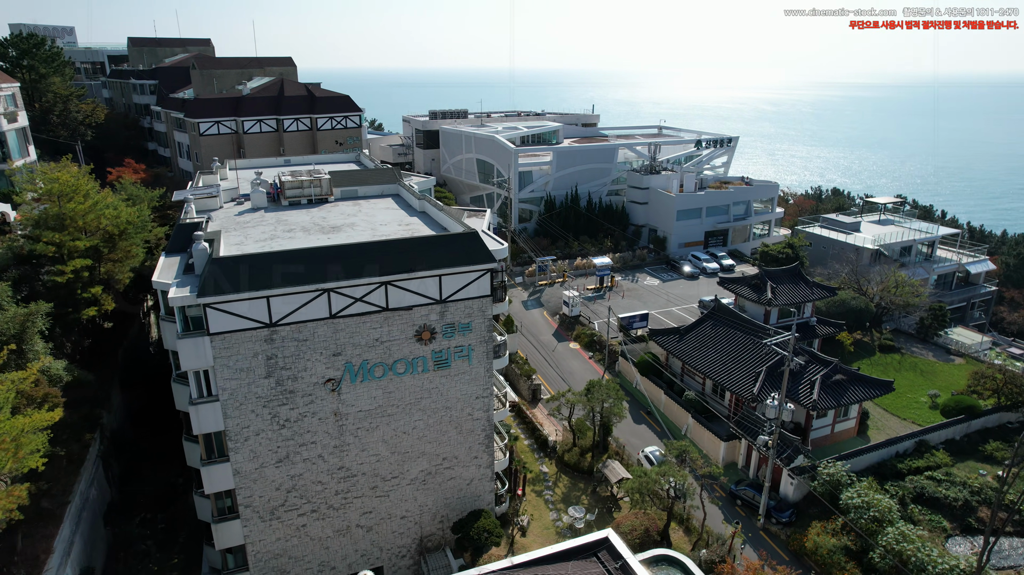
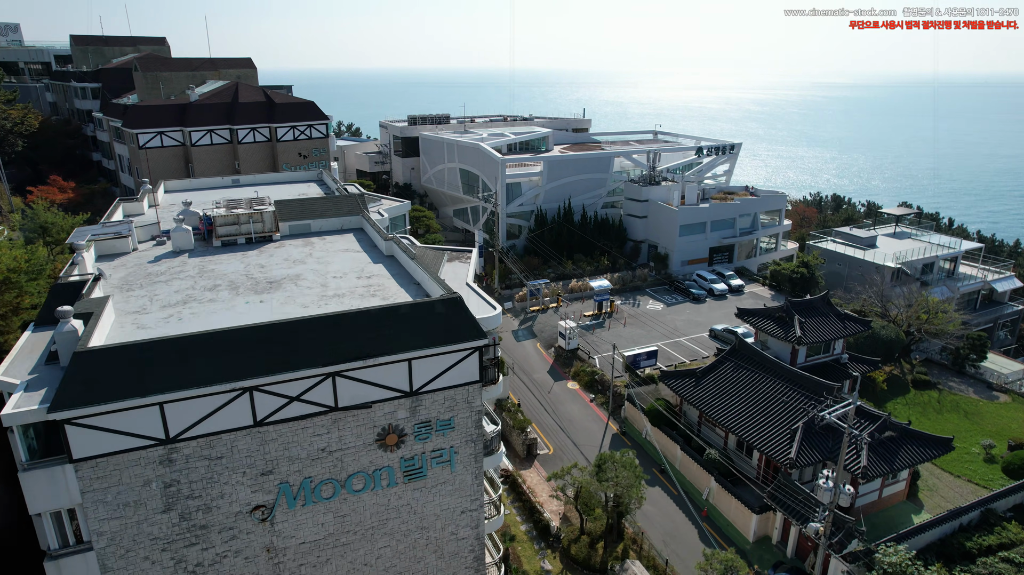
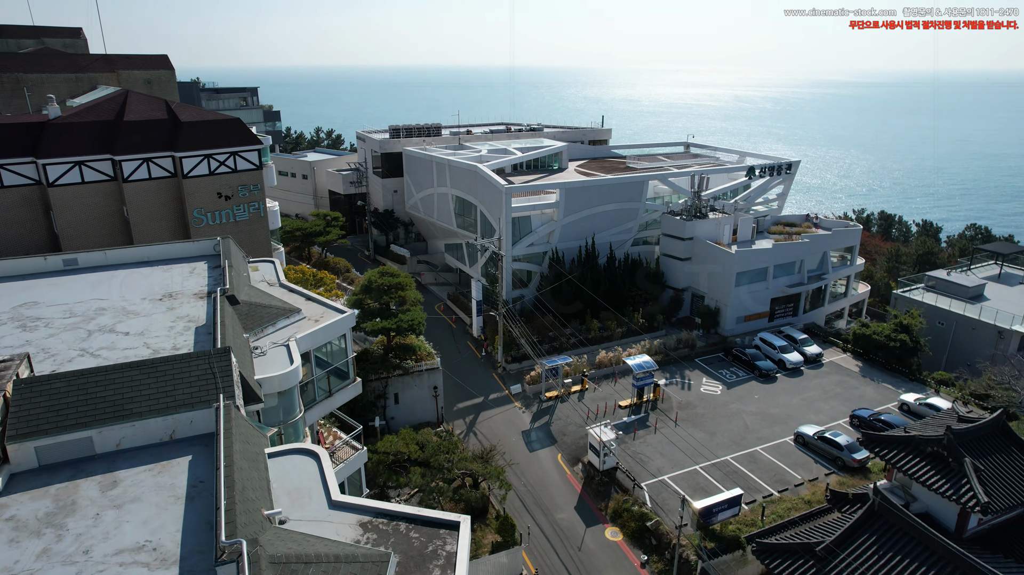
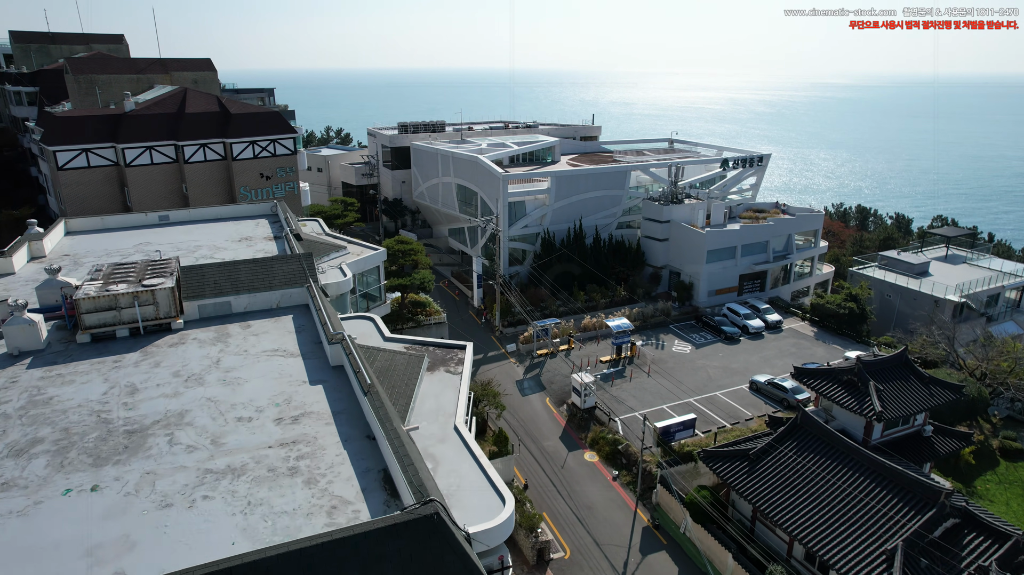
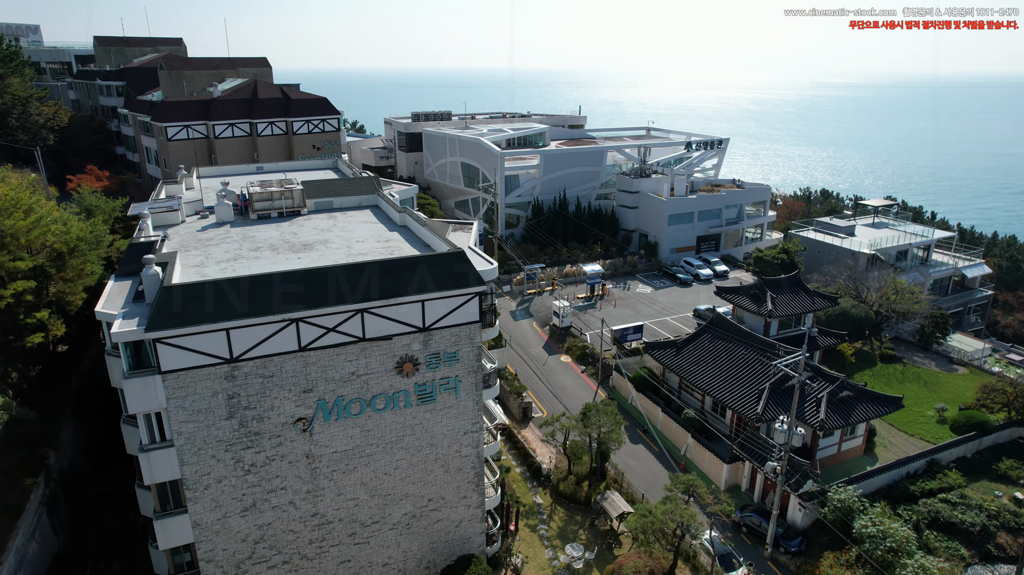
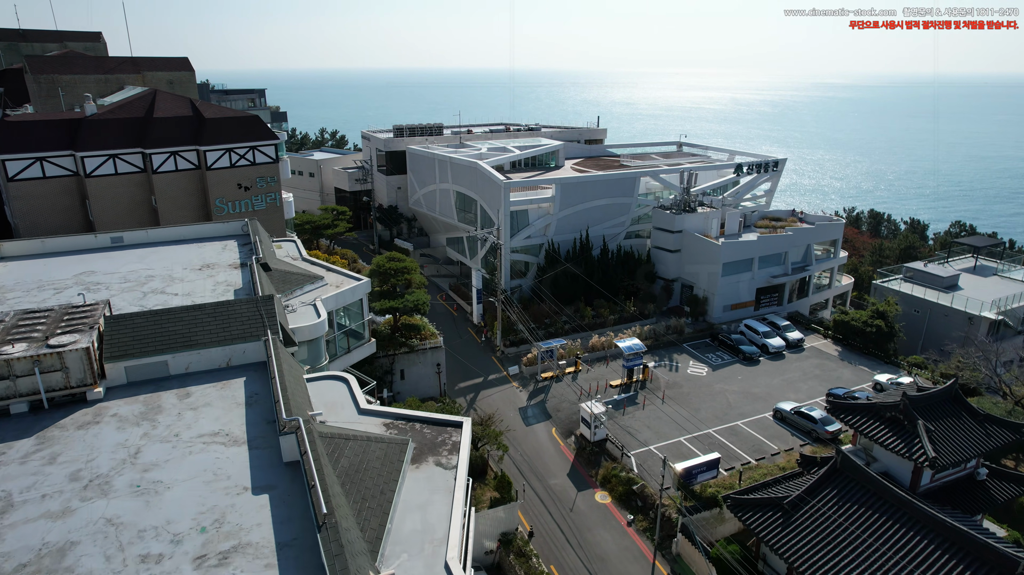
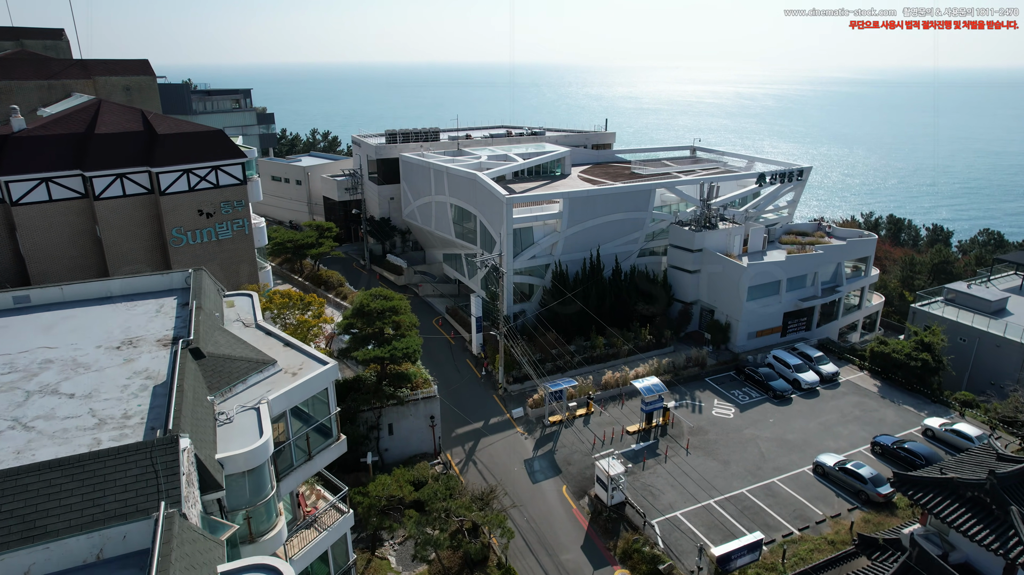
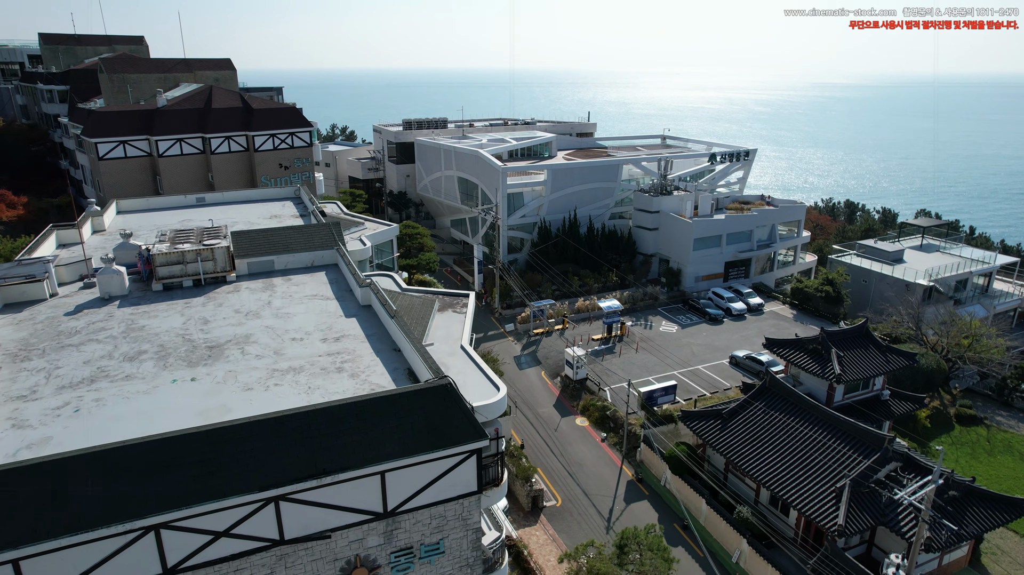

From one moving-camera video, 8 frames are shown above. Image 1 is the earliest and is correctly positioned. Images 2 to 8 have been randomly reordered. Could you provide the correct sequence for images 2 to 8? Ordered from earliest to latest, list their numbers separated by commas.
5, 2, 8, 4, 6, 3, 7
